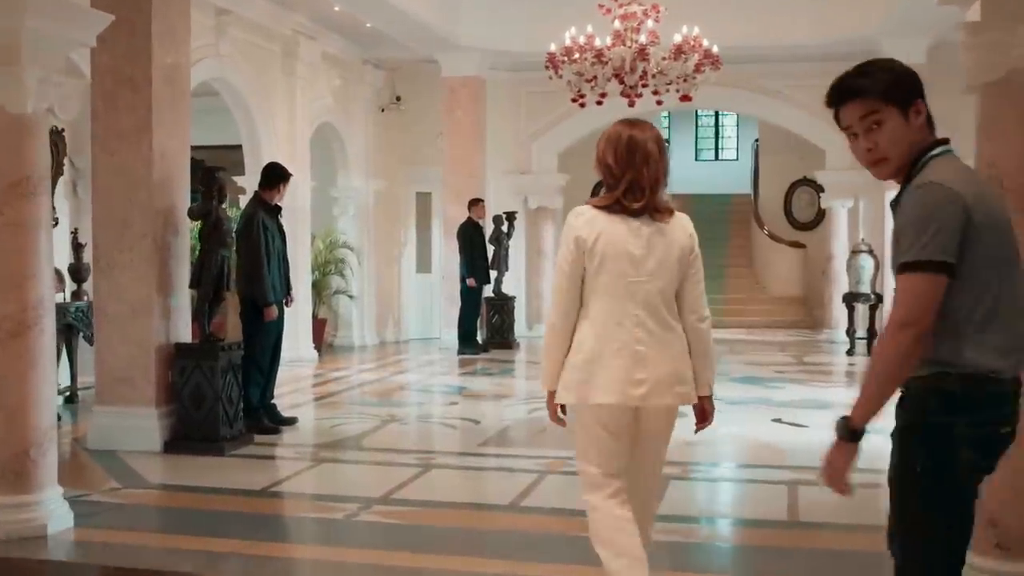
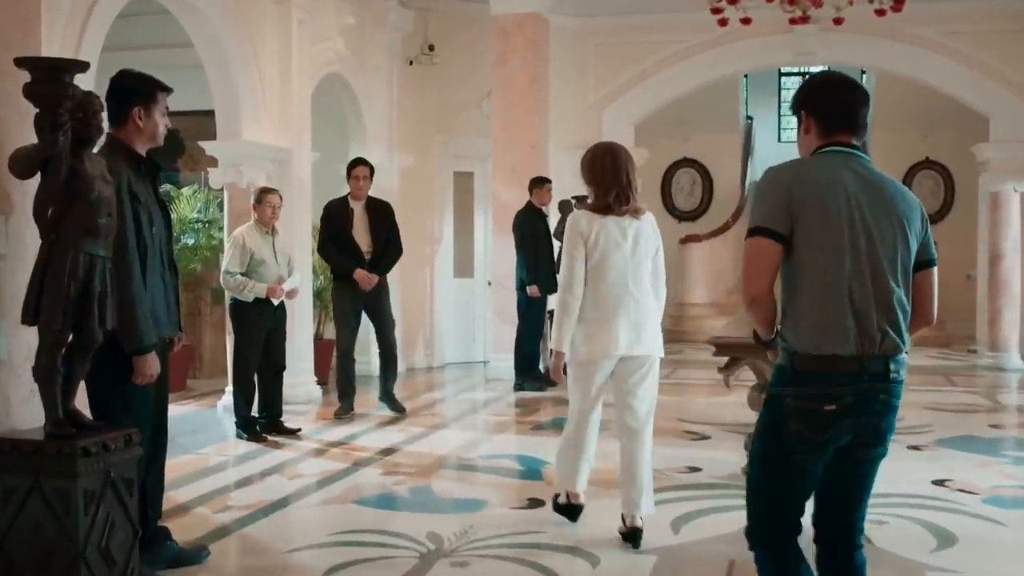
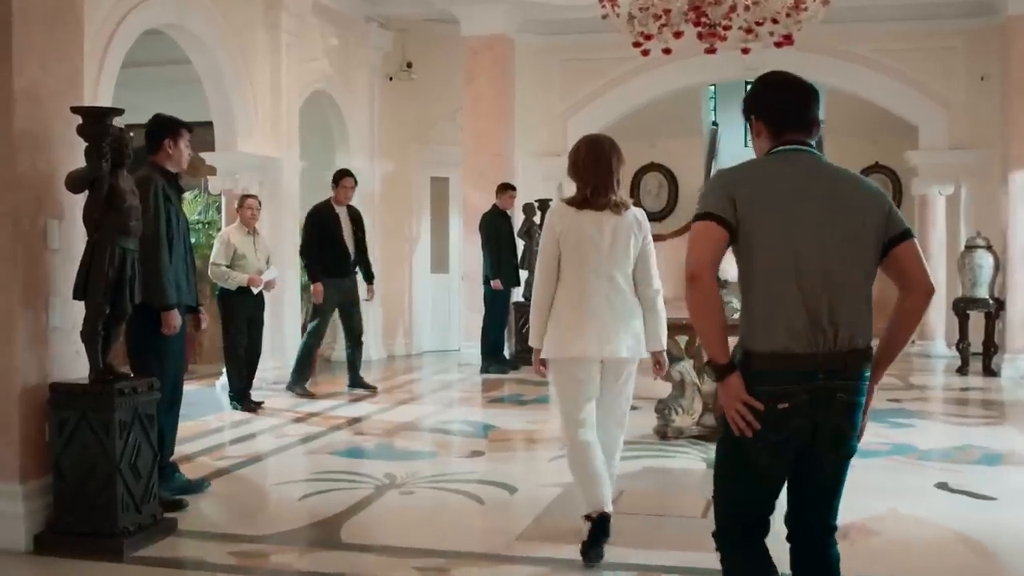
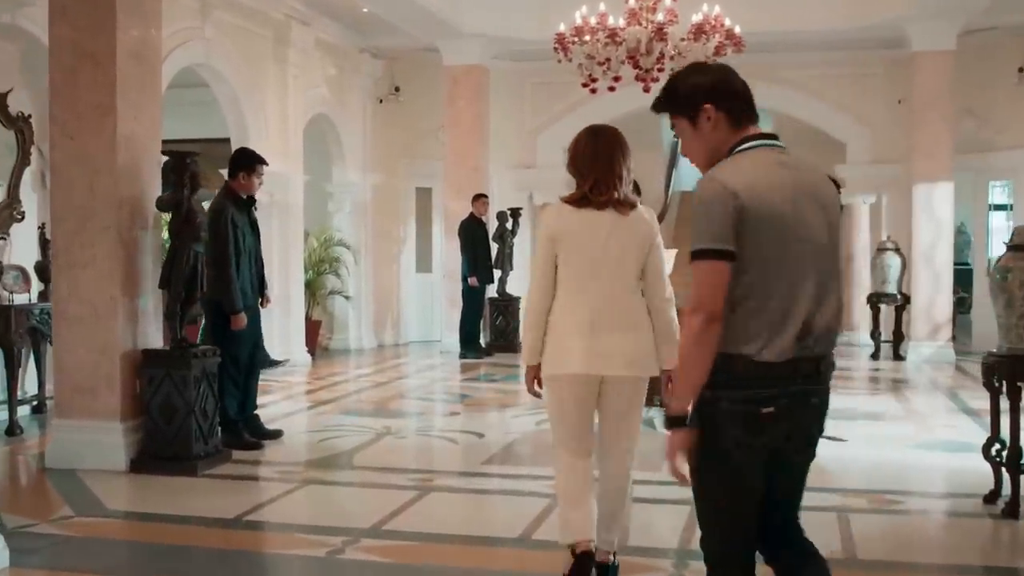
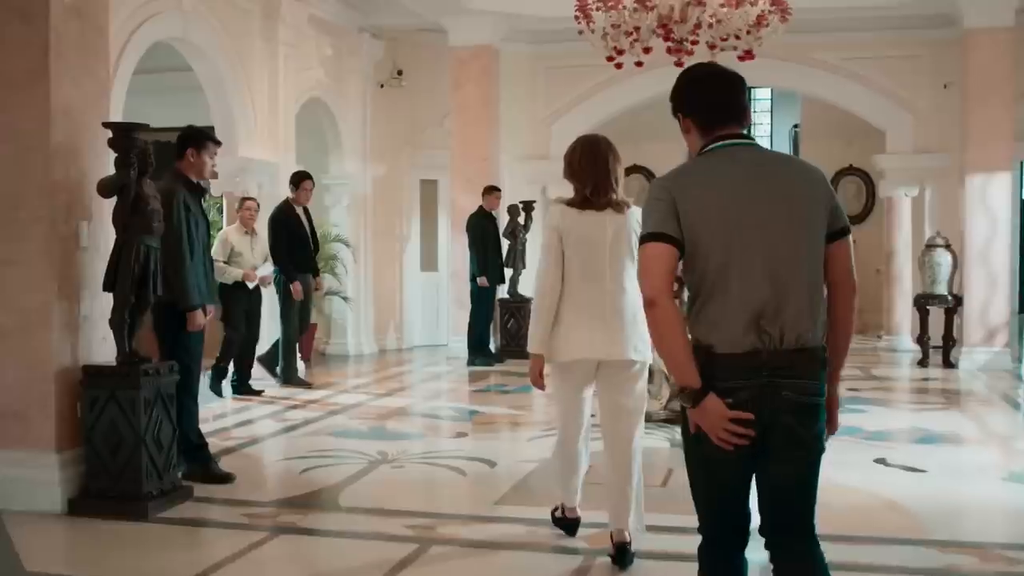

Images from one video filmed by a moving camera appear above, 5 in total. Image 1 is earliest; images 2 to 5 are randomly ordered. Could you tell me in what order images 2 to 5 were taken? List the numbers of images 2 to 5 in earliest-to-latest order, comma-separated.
4, 5, 3, 2
